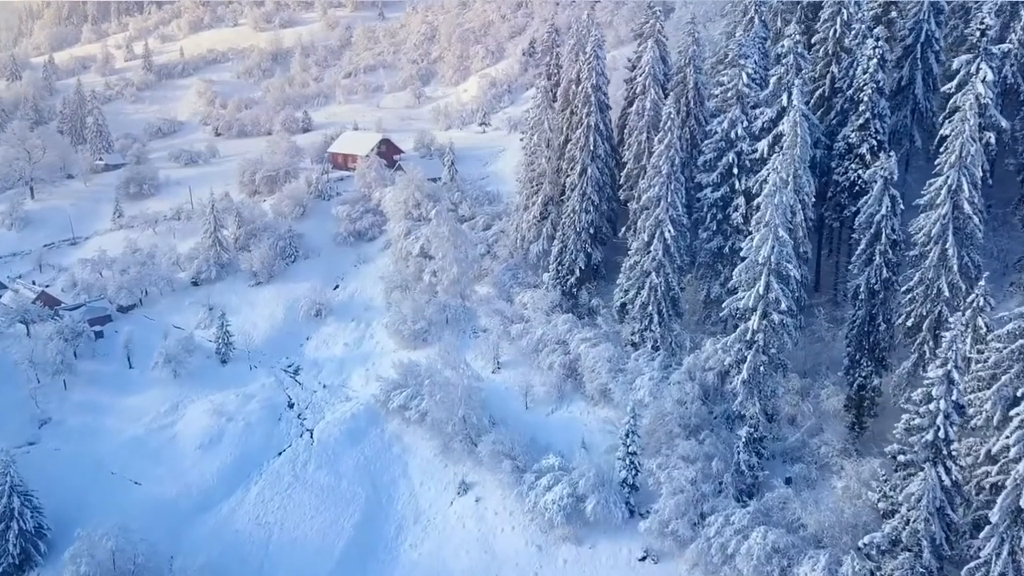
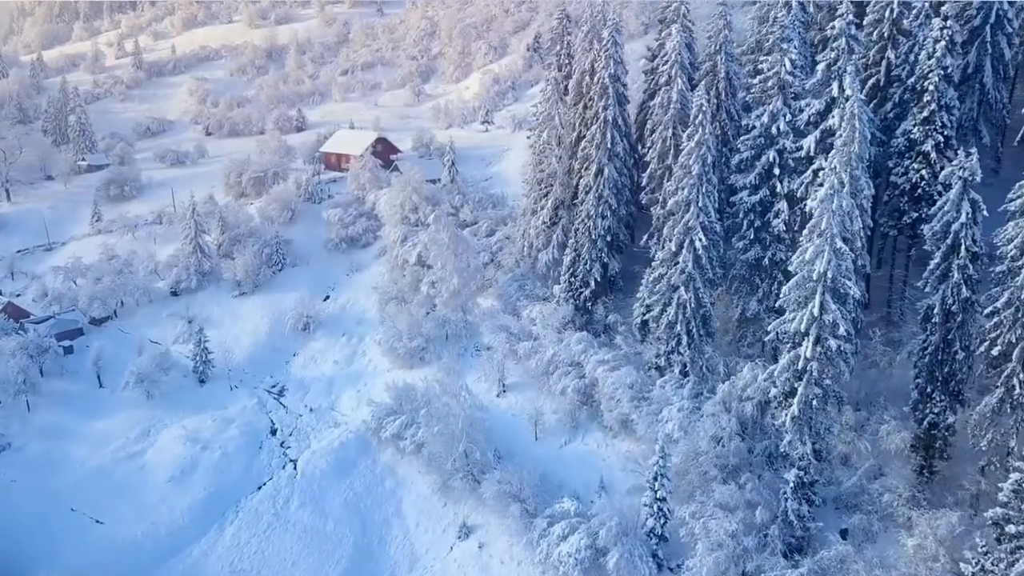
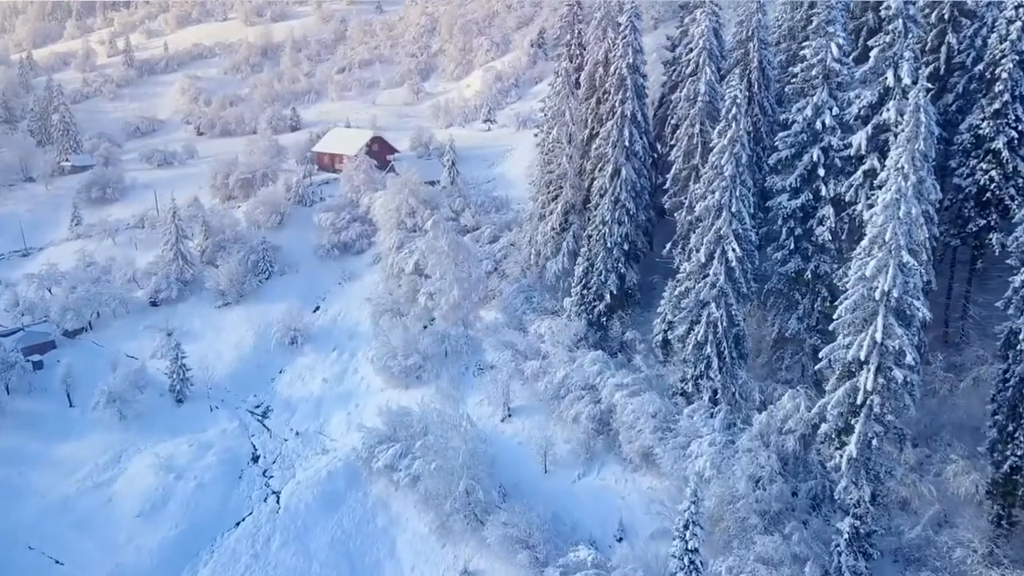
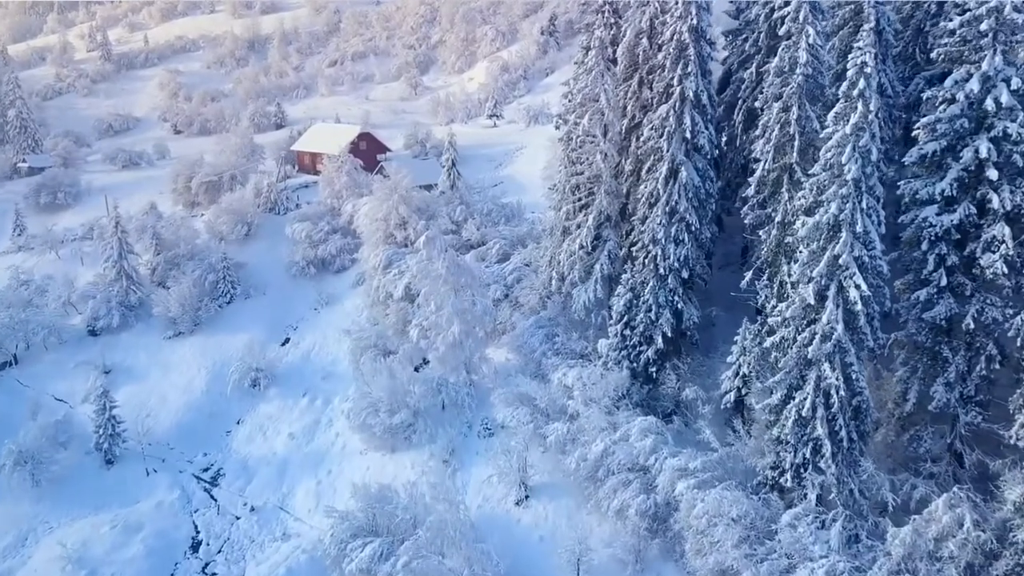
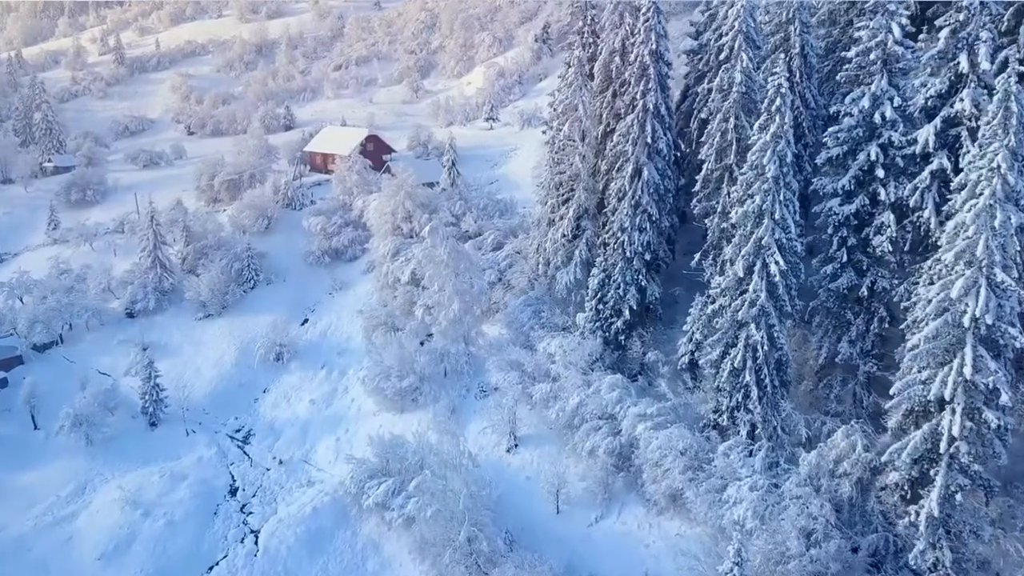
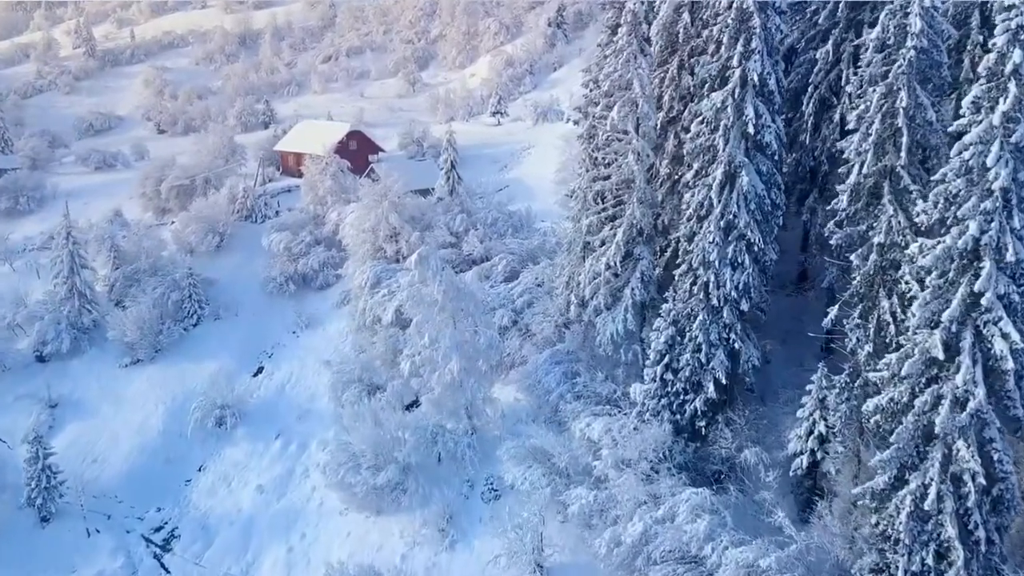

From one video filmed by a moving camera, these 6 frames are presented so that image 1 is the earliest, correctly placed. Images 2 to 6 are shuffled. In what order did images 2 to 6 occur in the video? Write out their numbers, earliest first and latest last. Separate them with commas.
2, 3, 5, 4, 6
